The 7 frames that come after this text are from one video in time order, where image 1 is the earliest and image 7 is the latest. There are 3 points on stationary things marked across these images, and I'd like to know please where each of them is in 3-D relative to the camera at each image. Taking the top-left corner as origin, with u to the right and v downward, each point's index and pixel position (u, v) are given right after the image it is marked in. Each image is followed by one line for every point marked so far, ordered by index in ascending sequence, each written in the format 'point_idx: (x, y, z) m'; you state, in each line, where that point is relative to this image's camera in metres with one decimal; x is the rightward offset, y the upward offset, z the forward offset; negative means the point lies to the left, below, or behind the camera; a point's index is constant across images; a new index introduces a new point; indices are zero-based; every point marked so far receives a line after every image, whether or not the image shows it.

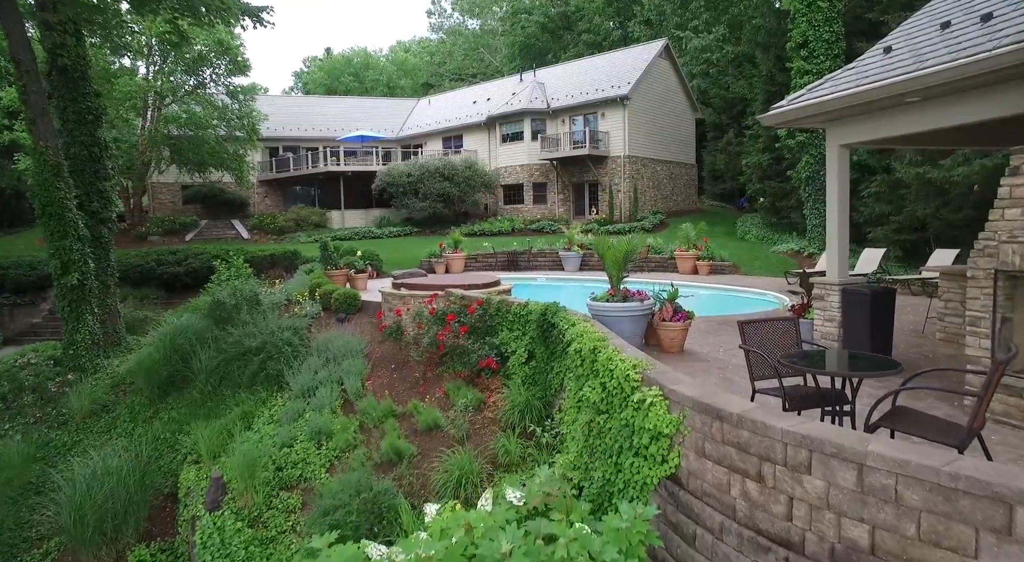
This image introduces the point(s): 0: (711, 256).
0: (+5.4, +0.7, +16.2) m
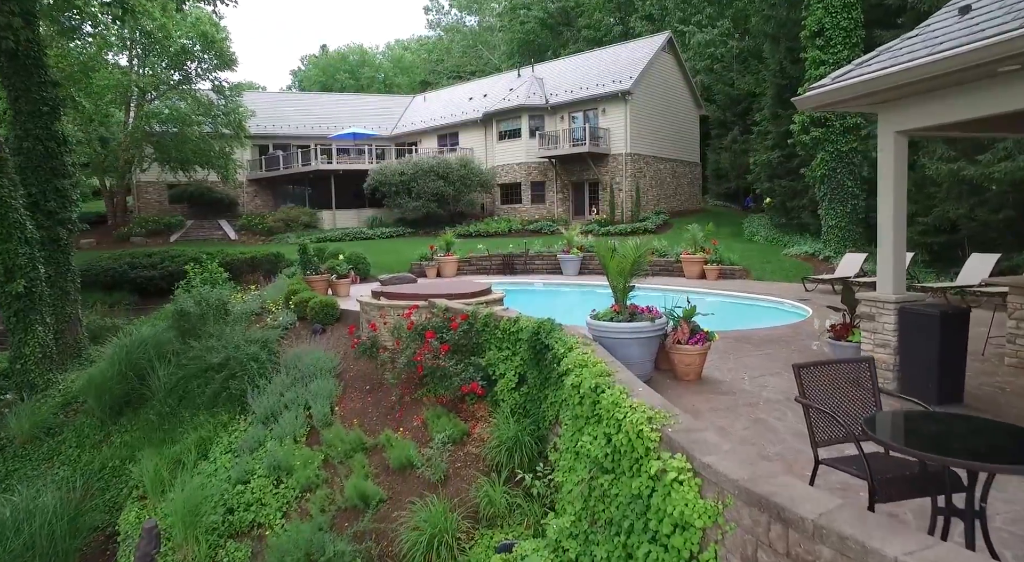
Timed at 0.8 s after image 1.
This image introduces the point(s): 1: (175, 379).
0: (+5.3, +0.5, +15.1) m
1: (-5.4, -1.6, +9.4) m
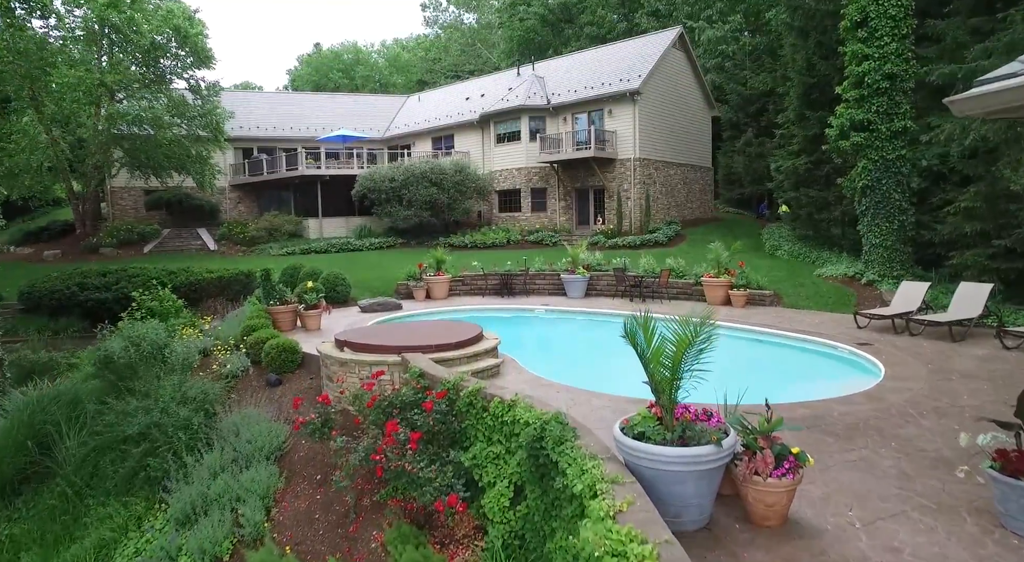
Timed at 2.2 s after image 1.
0: (+5.2, -0.1, +13.2) m
1: (-5.4, -2.2, +7.5) m
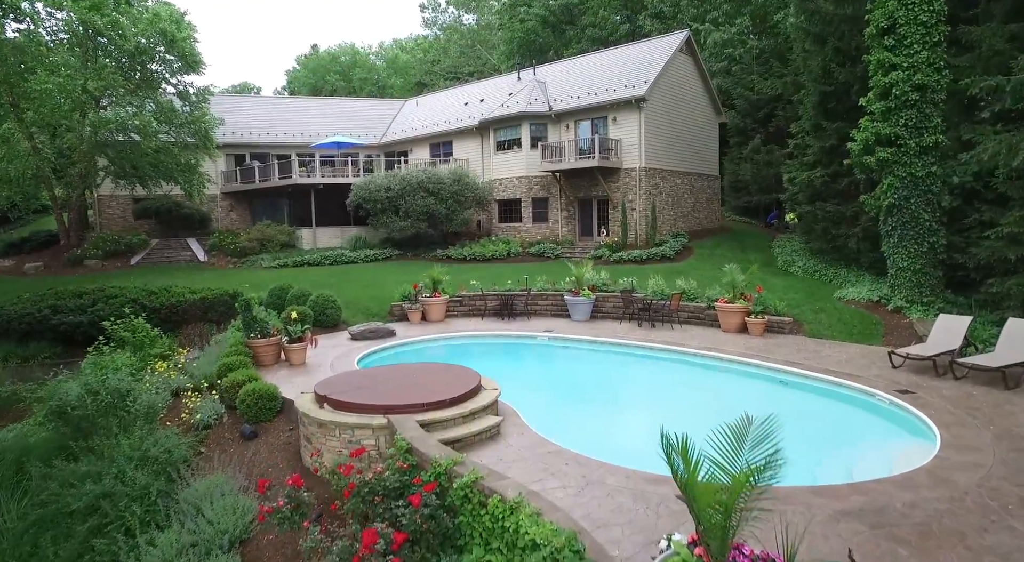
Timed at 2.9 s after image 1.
0: (+5.2, -0.6, +12.3) m
1: (-5.4, -2.7, +6.6) m
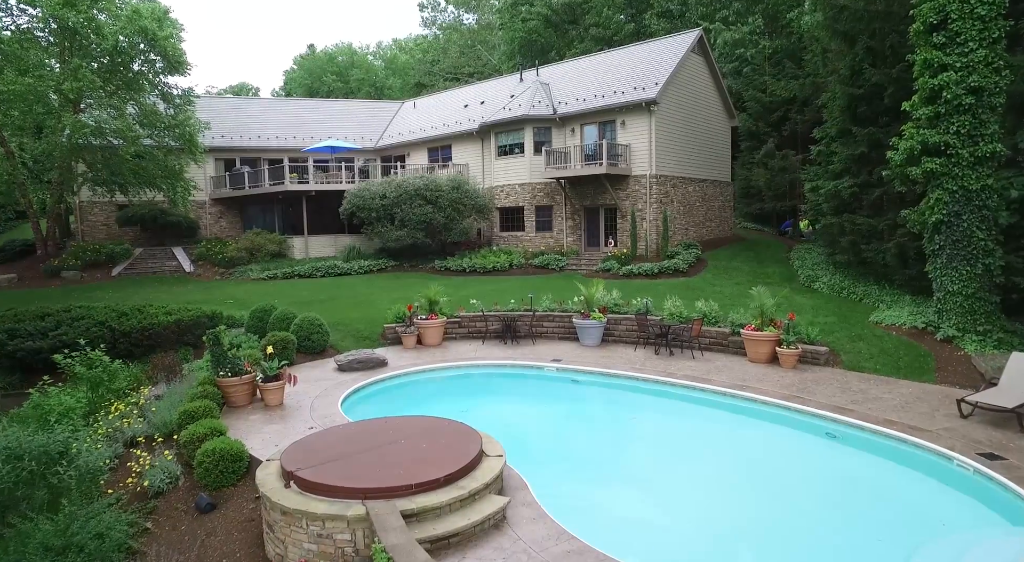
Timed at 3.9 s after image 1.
0: (+5.3, -1.1, +11.0) m
1: (-5.3, -3.2, +5.3) m
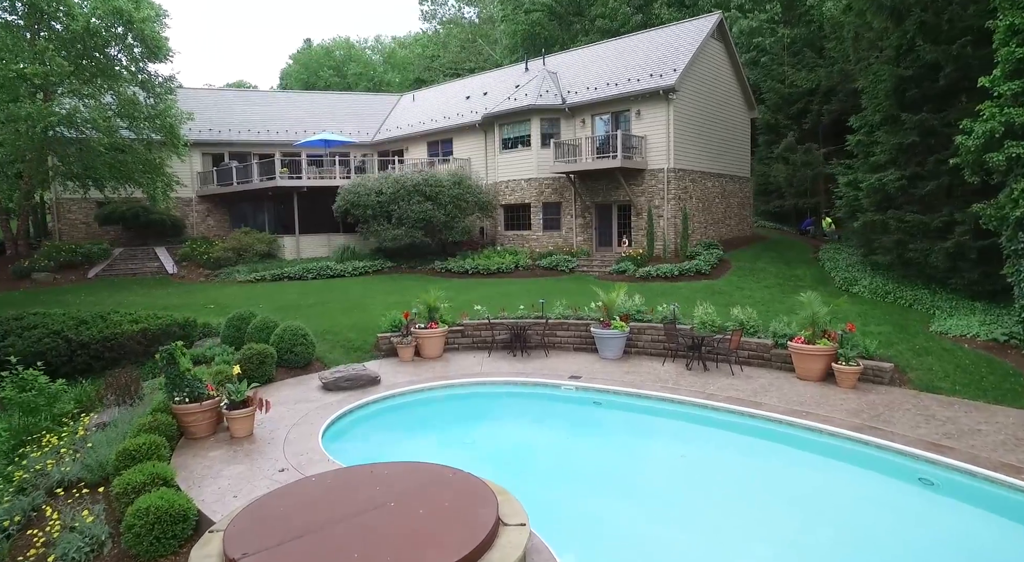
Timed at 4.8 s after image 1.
0: (+5.5, -1.2, +9.4) m
1: (-5.1, -3.3, +3.7) m
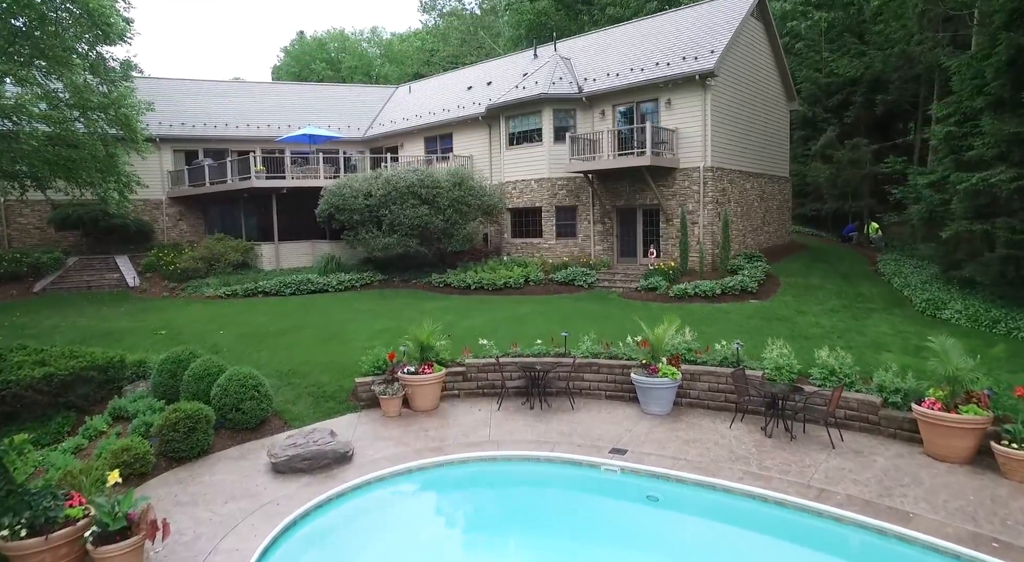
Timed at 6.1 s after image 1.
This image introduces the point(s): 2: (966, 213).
0: (+5.8, -1.7, +6.5) m
1: (-4.9, -3.8, +0.8) m
2: (+9.5, +1.4, +12.2) m
